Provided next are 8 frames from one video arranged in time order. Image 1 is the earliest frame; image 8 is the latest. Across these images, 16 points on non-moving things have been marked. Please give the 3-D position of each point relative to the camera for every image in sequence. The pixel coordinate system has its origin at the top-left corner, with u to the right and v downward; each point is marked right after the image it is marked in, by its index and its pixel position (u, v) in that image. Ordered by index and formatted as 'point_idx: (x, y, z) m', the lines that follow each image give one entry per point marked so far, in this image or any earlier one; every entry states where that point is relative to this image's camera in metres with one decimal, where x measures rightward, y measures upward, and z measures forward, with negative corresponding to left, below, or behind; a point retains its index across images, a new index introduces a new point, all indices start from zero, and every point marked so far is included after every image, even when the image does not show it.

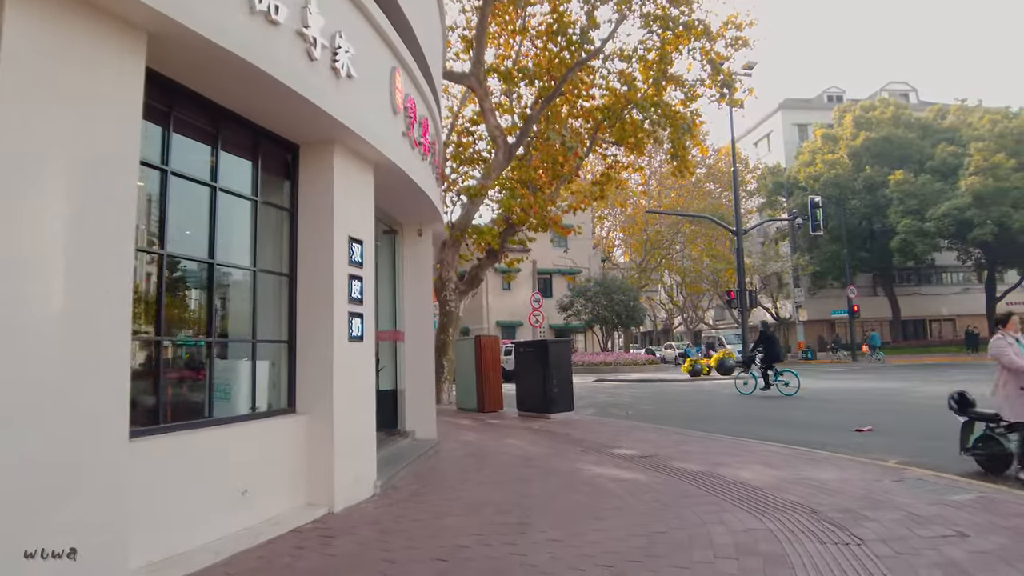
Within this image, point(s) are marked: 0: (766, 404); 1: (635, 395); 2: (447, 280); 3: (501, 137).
0: (+5.2, -2.4, +13.9) m
1: (+3.1, -2.8, +17.5) m
2: (-1.6, +0.2, +17.2) m
3: (-0.3, +3.8, +17.1) m
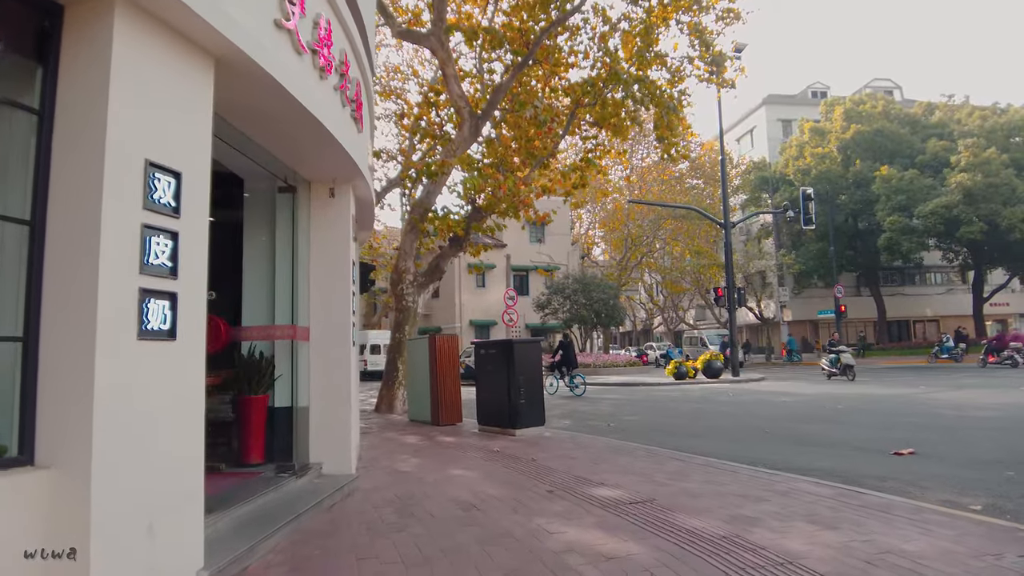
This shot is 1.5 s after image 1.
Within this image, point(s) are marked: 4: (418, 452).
0: (+4.5, -2.2, +11.9) m
1: (+2.3, -2.6, +15.4) m
2: (-2.4, +0.4, +15.0) m
3: (-1.0, +4.0, +15.0) m
4: (-1.1, -2.0, +8.3) m
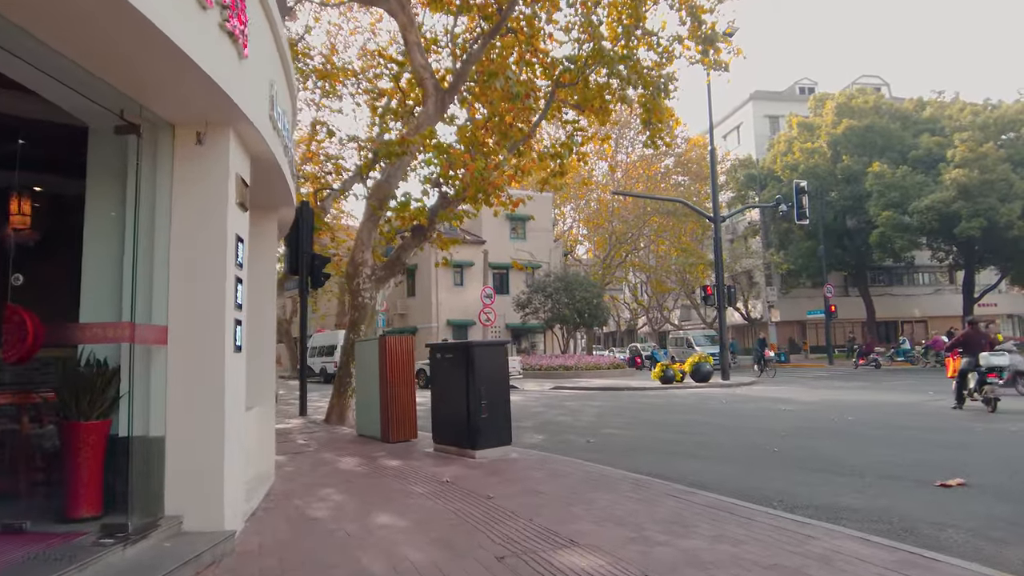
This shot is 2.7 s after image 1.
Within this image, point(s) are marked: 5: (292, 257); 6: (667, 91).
0: (+4.0, -2.1, +10.4) m
1: (+1.7, -2.5, +13.9) m
2: (-3.0, +0.5, +13.3) m
3: (-1.6, +4.1, +13.4) m
4: (-1.6, -1.9, +6.6) m
5: (-4.6, +0.7, +14.2) m
6: (+4.3, +5.3, +18.4) m
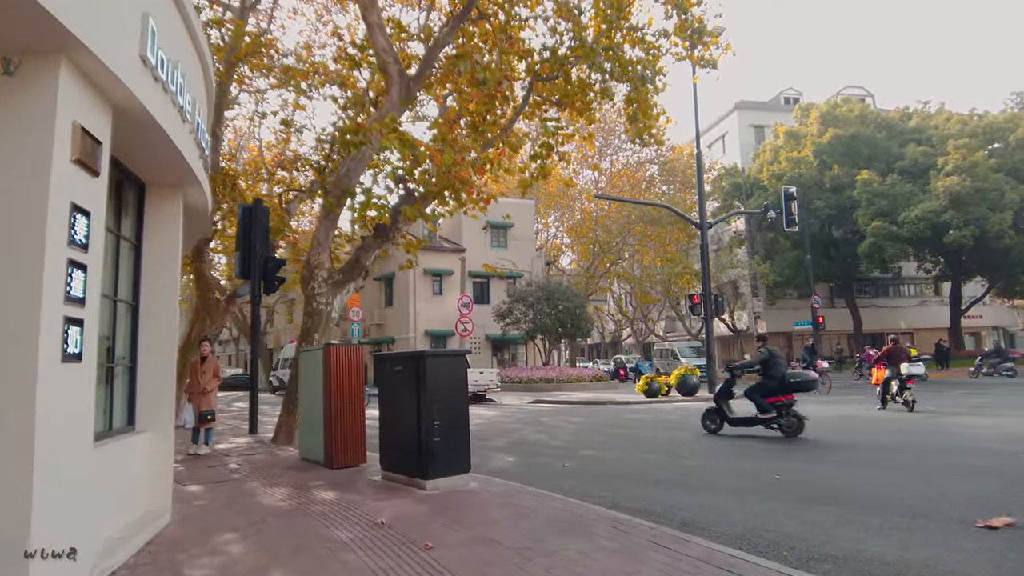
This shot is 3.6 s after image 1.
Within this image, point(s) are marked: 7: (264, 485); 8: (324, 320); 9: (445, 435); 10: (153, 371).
0: (+3.5, -2.2, +9.3) m
1: (+1.2, -2.6, +12.7) m
2: (-3.5, +0.4, +12.1) m
3: (-2.1, +4.0, +12.2) m
4: (-1.9, -1.9, +5.4) m
5: (-5.1, +0.6, +12.9) m
6: (+3.7, +5.1, +17.4) m
7: (-2.6, -2.1, +7.1) m
8: (-3.4, -0.6, +12.0) m
9: (-0.7, -1.5, +6.7) m
10: (-2.9, -0.7, +5.5) m
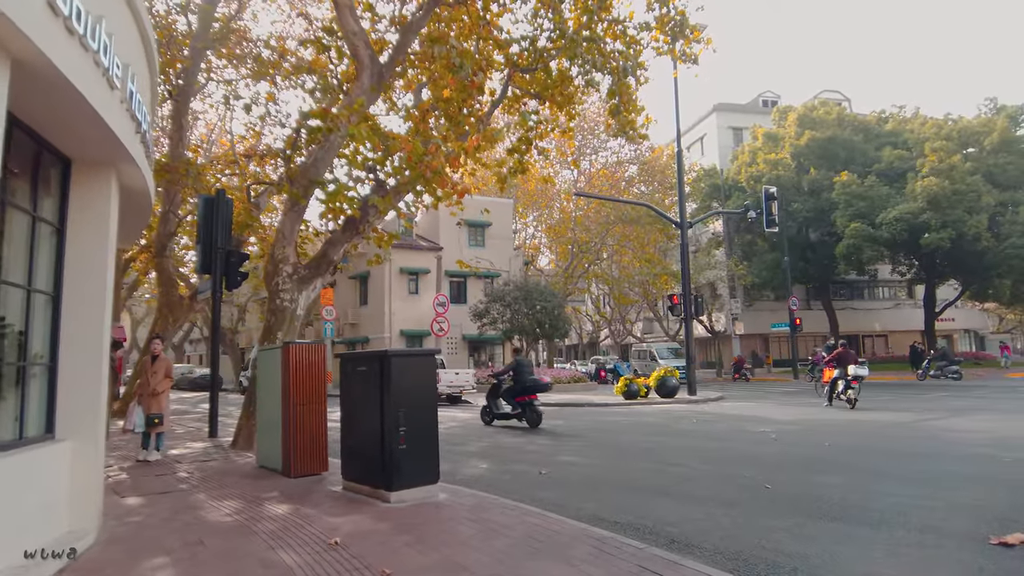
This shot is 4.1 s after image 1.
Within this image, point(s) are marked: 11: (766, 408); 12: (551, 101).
0: (+3.2, -2.2, +8.9) m
1: (+0.7, -2.6, +12.2) m
2: (-3.9, +0.4, +11.5) m
3: (-2.5, +4.1, +11.6) m
4: (-2.2, -1.8, +4.8) m
5: (-5.5, +0.7, +12.2) m
6: (+3.1, +5.1, +17.0) m
7: (-2.9, -2.0, +6.5) m
8: (-3.8, -0.5, +11.4) m
9: (-0.9, -1.4, +6.1) m
10: (-3.1, -0.6, +4.9) m
11: (+6.5, -3.1, +17.4) m
12: (+0.9, +4.6, +16.7) m
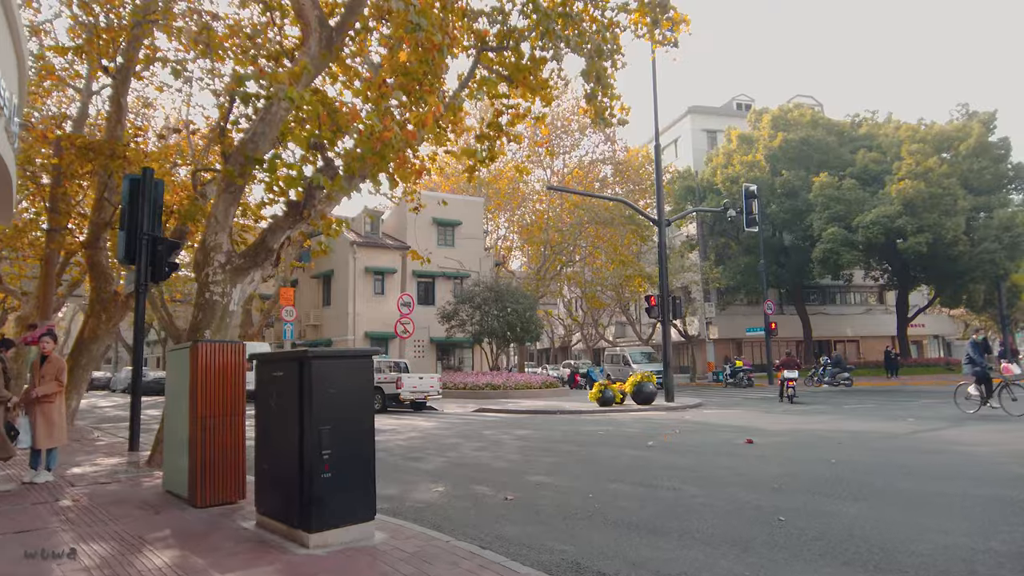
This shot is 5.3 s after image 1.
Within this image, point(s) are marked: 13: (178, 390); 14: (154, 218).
0: (+2.8, -2.1, +7.7) m
1: (+0.2, -2.5, +10.9) m
2: (-4.4, +0.6, +10.0) m
3: (-3.0, +4.2, +10.2) m
4: (-2.4, -1.7, +3.4) m
5: (-6.1, +0.8, +10.7) m
6: (+2.4, +5.2, +15.8) m
7: (-3.2, -1.9, +5.0) m
8: (-4.3, -0.4, +9.9) m
9: (-1.2, -1.3, +4.8) m
10: (-3.4, -0.4, +3.4) m
11: (+5.7, -3.1, +16.4) m
12: (+0.2, +4.6, +15.5) m
13: (-3.3, -1.0, +6.7) m
14: (-5.8, +1.1, +10.9) m
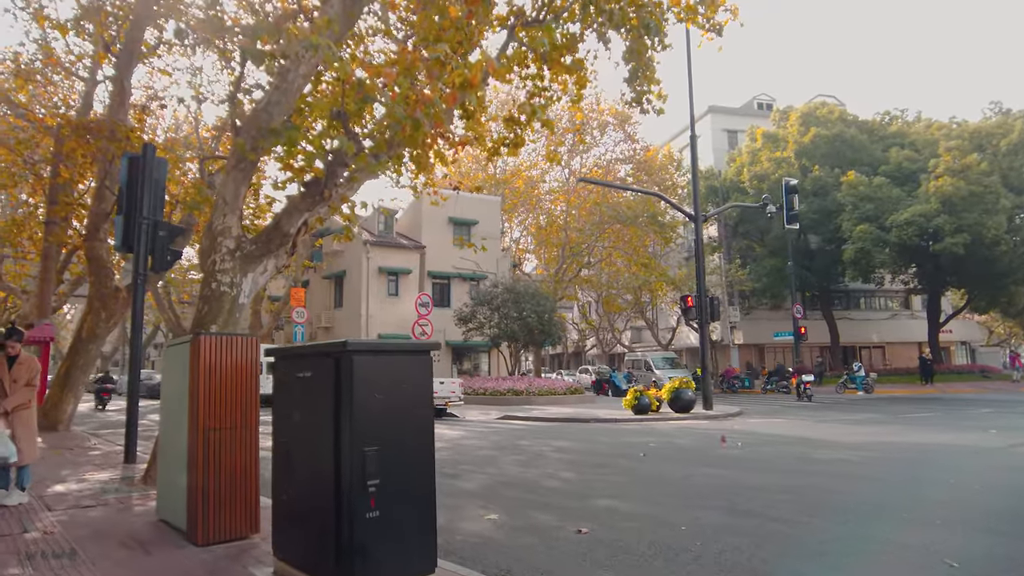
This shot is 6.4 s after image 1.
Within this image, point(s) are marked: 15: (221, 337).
0: (+3.4, -2.0, +6.3) m
1: (+0.8, -2.4, +9.6) m
2: (-3.7, +0.7, +8.7) m
3: (-2.3, +4.3, +9.0) m
4: (-1.8, -1.5, +2.1) m
5: (-5.4, +0.9, +9.4) m
6: (+3.2, +5.2, +14.5) m
7: (-2.6, -1.7, +3.8) m
8: (-3.6, -0.2, +8.7) m
9: (-0.6, -1.1, +3.5) m
10: (-2.8, -0.3, +2.2) m
11: (+6.4, -3.1, +15.0) m
12: (+0.9, +4.7, +14.2) m
13: (-2.7, -0.9, +5.4) m
14: (-5.1, +1.3, +9.7) m
15: (-2.2, -0.4, +5.0) m
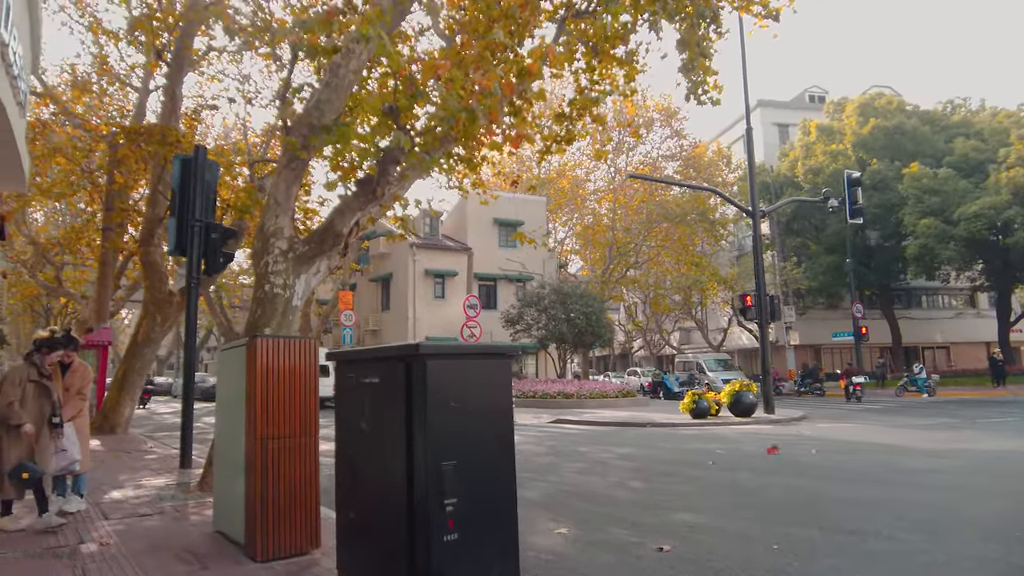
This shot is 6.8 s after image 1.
0: (+4.0, -1.9, +5.7) m
1: (+1.6, -2.4, +9.1) m
2: (-3.0, +0.7, +8.5) m
3: (-1.6, +4.3, +8.7) m
4: (-1.5, -1.5, +1.8) m
5: (-4.6, +0.9, +9.4) m
6: (+4.2, +5.3, +13.9) m
7: (-2.1, -1.7, +3.5) m
8: (-2.9, -0.3, +8.5) m
9: (-0.2, -1.1, +3.1) m
10: (-2.5, -0.3, +1.9) m
11: (+7.6, -3.0, +14.1) m
12: (+2.0, +4.7, +13.7) m
13: (-2.1, -0.9, +5.2) m
14: (-4.3, +1.2, +9.6) m
15: (-1.6, -0.4, +4.7) m
